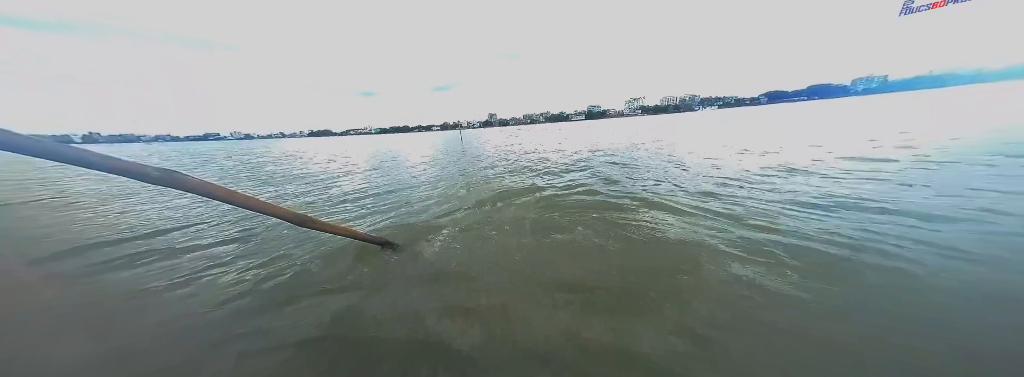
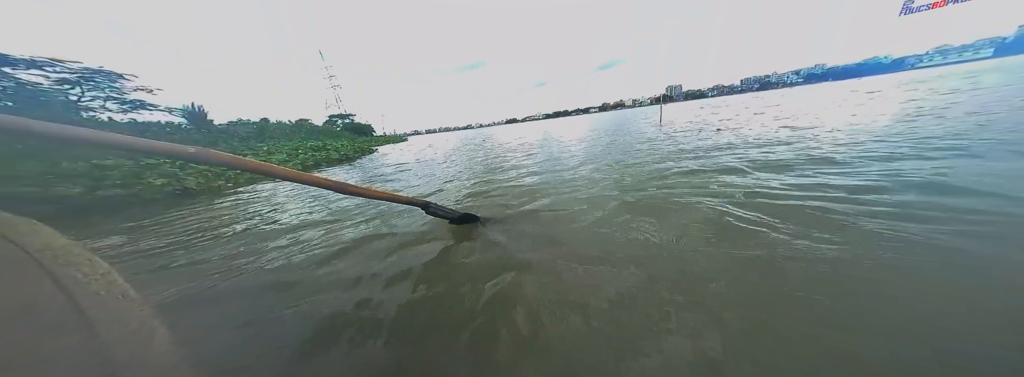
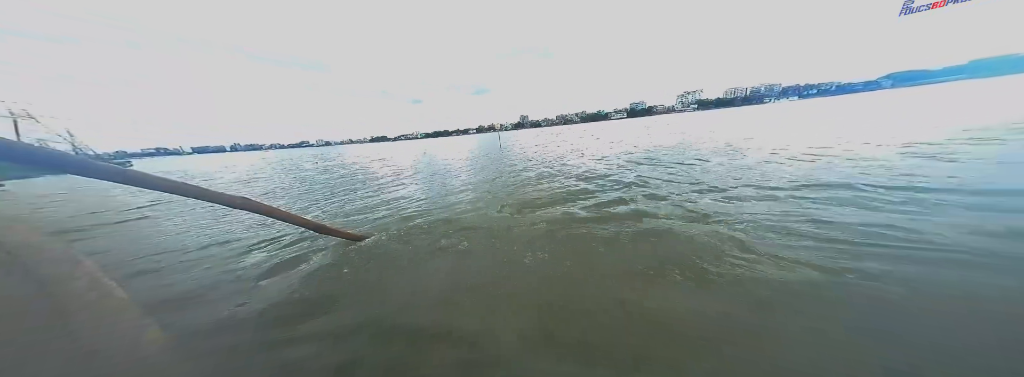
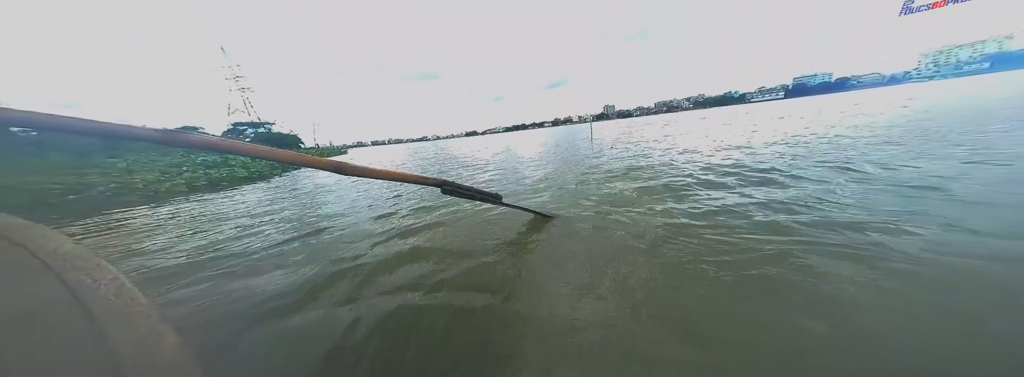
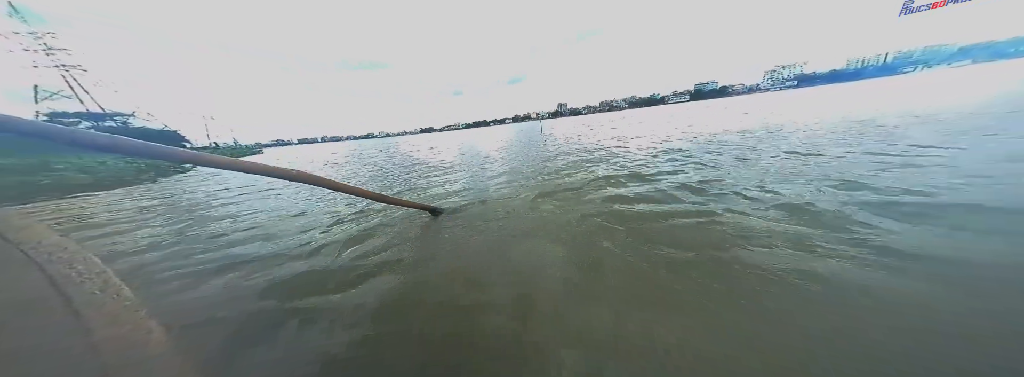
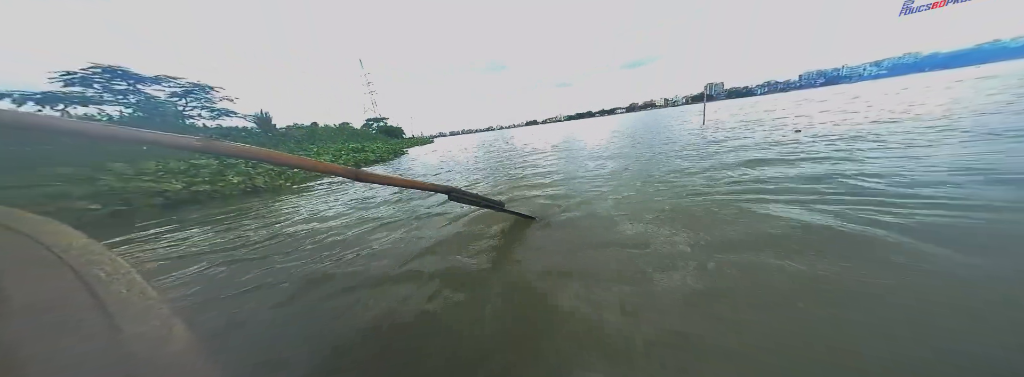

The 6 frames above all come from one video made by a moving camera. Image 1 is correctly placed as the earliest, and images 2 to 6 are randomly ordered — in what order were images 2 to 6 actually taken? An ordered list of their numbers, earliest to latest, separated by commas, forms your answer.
3, 5, 4, 2, 6
